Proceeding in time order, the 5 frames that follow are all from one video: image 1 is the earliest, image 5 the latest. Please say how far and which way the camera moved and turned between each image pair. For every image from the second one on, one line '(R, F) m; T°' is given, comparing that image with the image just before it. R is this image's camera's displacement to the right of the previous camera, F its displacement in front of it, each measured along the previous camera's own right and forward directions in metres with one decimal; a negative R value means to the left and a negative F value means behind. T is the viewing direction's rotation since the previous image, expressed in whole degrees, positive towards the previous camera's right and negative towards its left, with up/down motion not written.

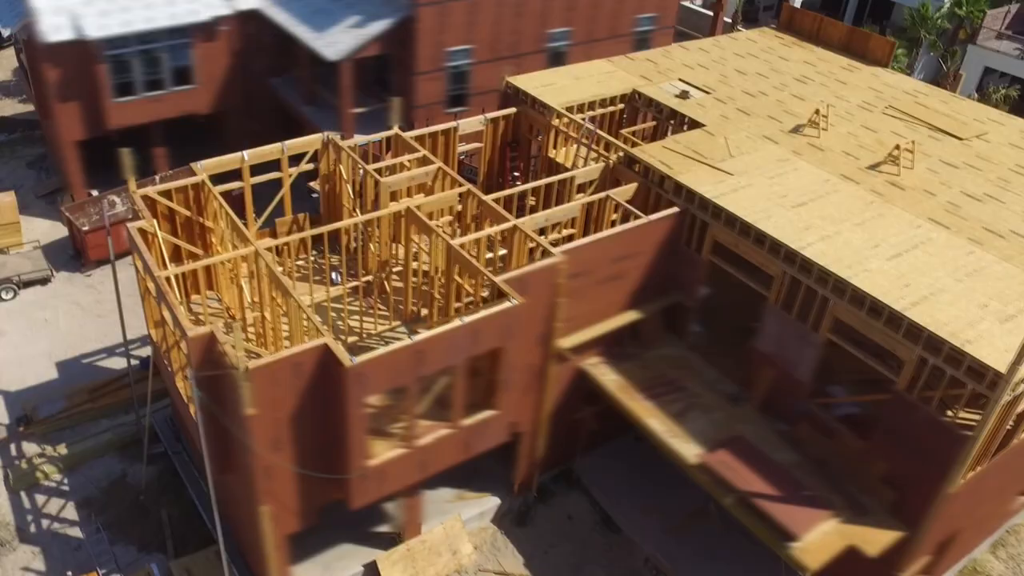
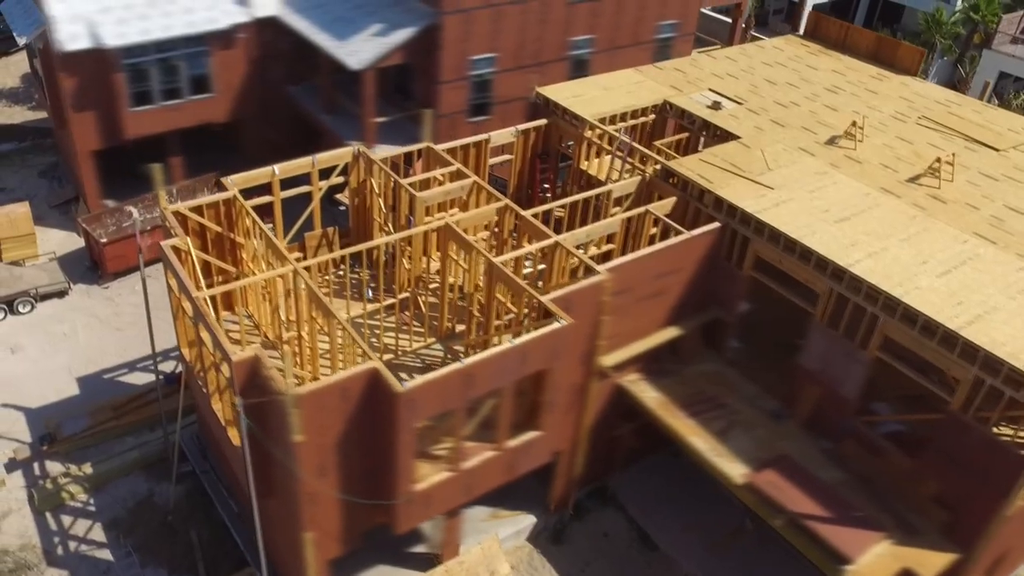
(-0.8, +0.3) m; +1°
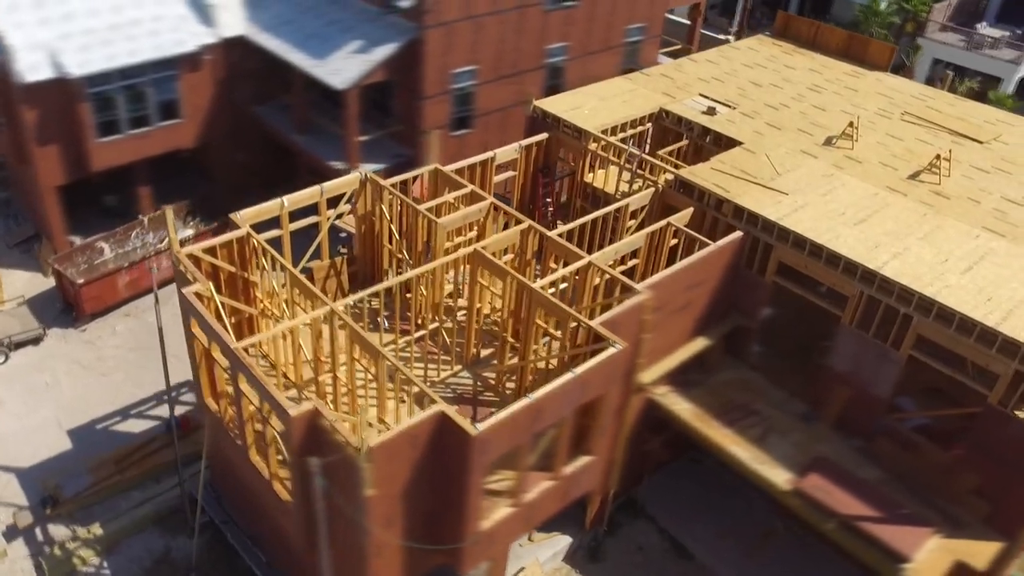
(-1.9, +0.4) m; +6°
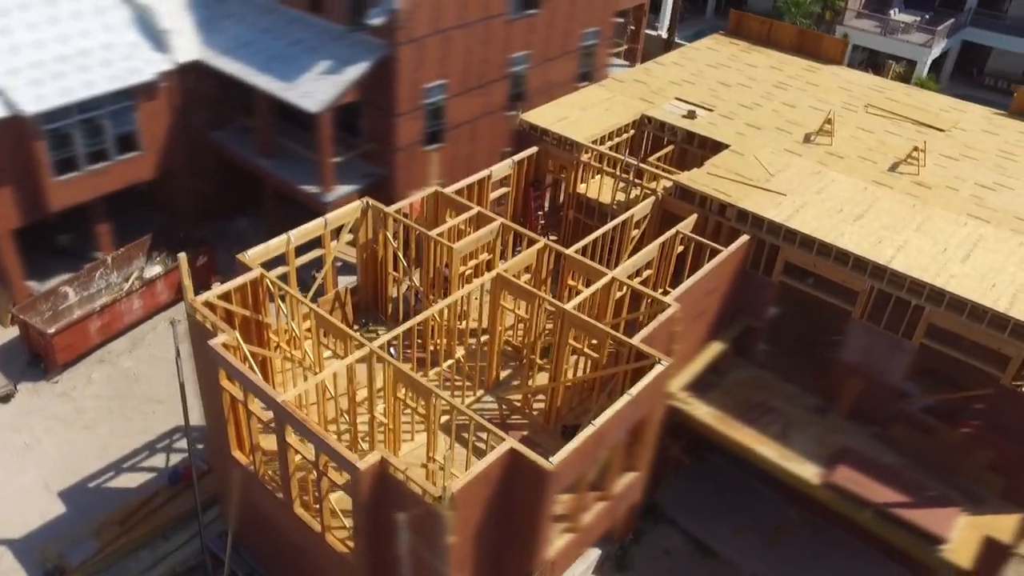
(-2.0, +0.3) m; +6°
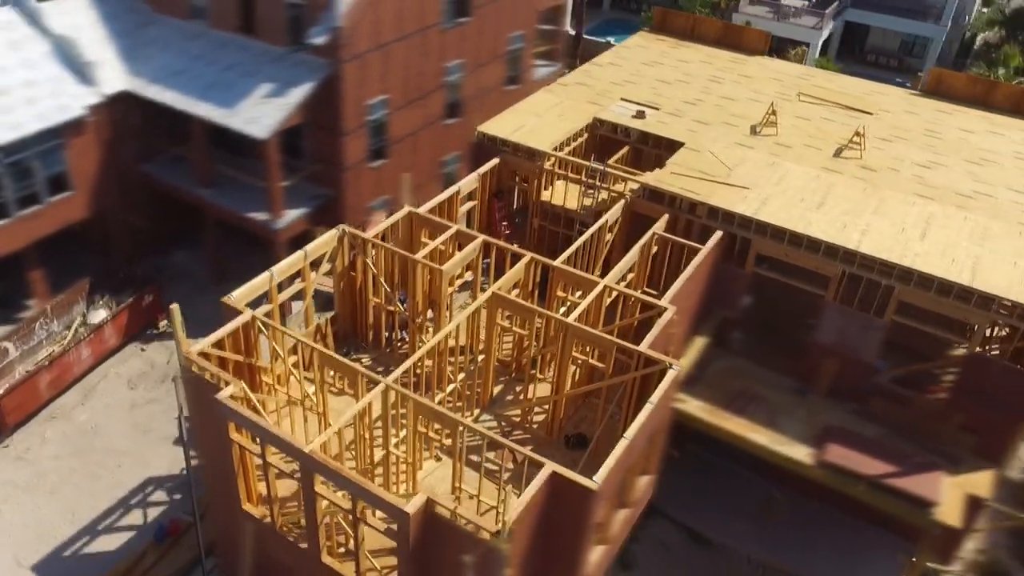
(-1.7, +0.2) m; +7°
